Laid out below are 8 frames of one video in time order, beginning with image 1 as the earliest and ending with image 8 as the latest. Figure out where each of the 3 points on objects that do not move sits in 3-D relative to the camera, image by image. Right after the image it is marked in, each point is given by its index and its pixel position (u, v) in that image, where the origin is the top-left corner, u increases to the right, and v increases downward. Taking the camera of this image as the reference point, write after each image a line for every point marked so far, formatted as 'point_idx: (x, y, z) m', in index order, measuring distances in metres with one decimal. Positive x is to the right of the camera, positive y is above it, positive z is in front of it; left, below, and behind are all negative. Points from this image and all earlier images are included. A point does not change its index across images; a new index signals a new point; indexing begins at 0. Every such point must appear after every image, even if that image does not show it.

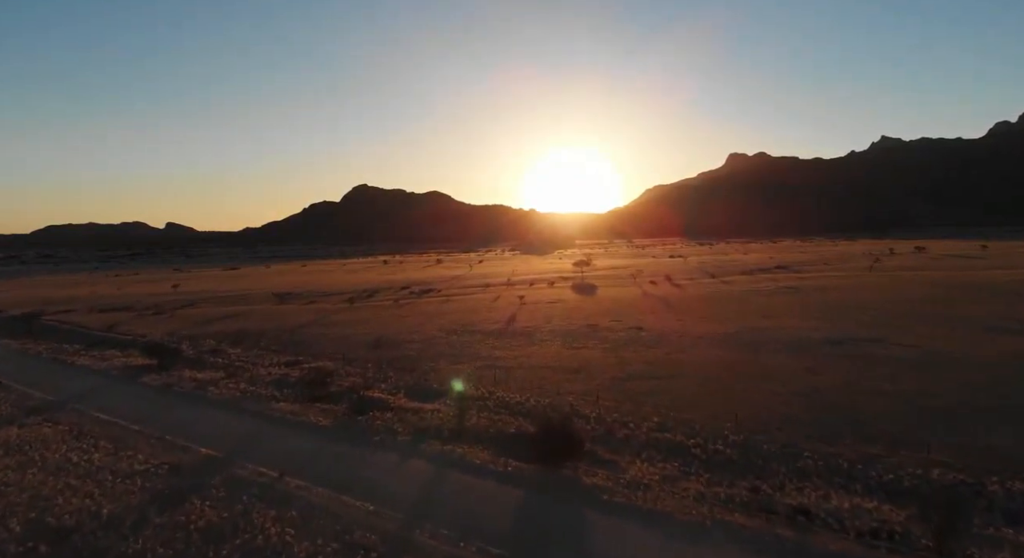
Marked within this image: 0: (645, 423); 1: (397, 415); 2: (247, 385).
0: (+3.1, -3.4, +13.3) m
1: (-2.9, -3.5, +14.4) m
2: (-8.5, -3.4, +18.0) m
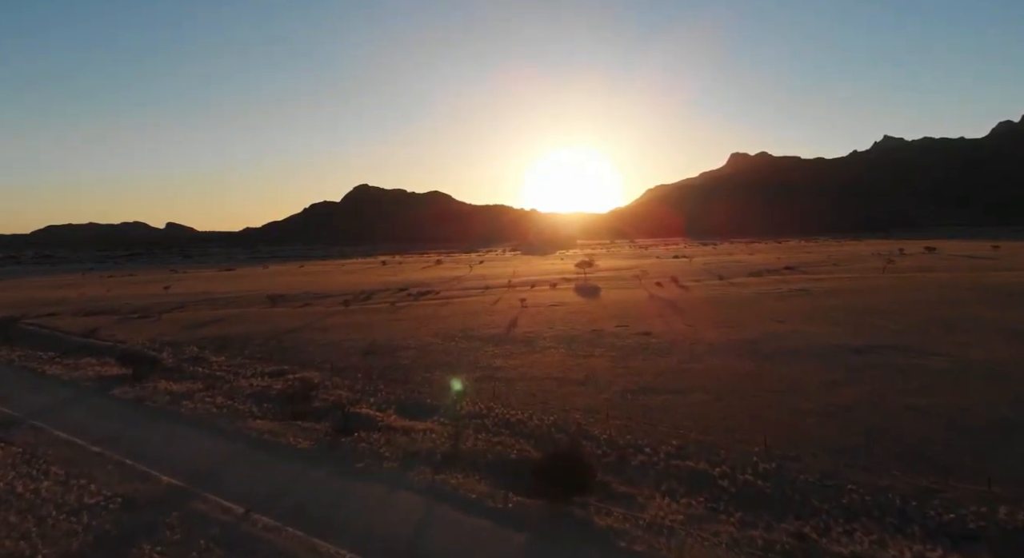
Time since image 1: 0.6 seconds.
0: (+3.2, -3.5, +11.9) m
1: (-2.9, -3.6, +13.0) m
2: (-8.4, -3.5, +16.5) m
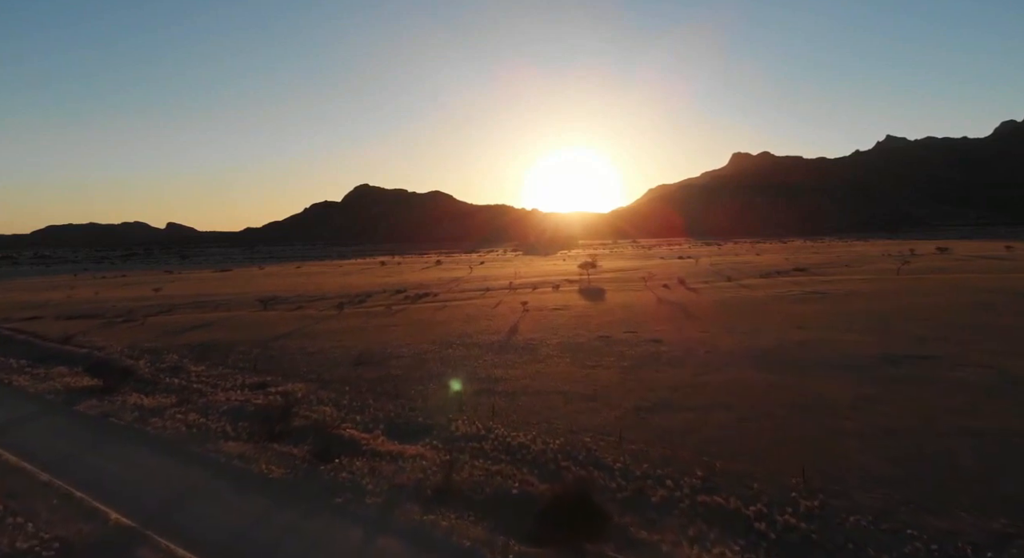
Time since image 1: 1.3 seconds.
0: (+3.2, -3.7, +10.4) m
1: (-2.9, -3.8, +11.5) m
2: (-8.4, -3.7, +15.0) m
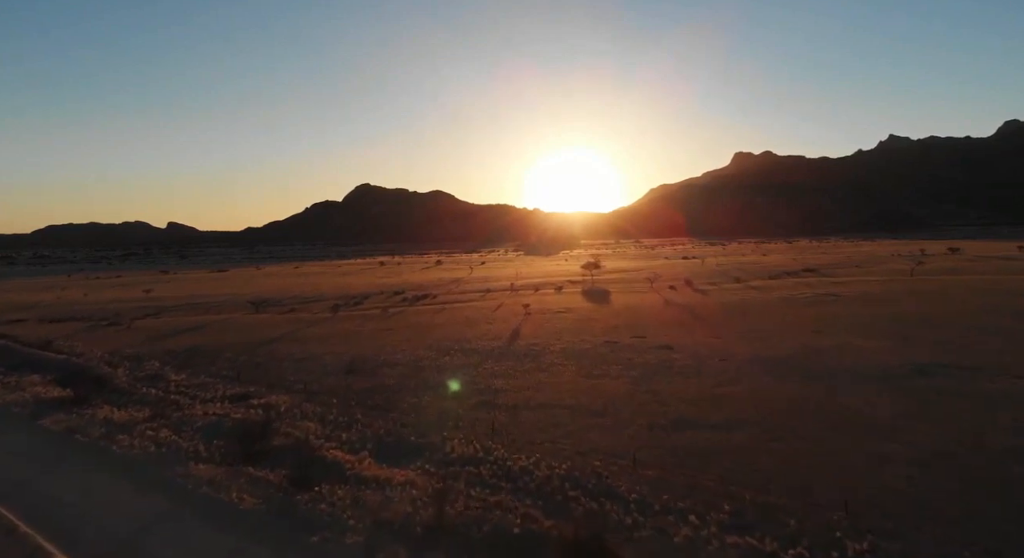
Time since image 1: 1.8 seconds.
0: (+3.2, -3.8, +9.1) m
1: (-2.9, -3.9, +10.2) m
2: (-8.4, -3.8, +13.8) m
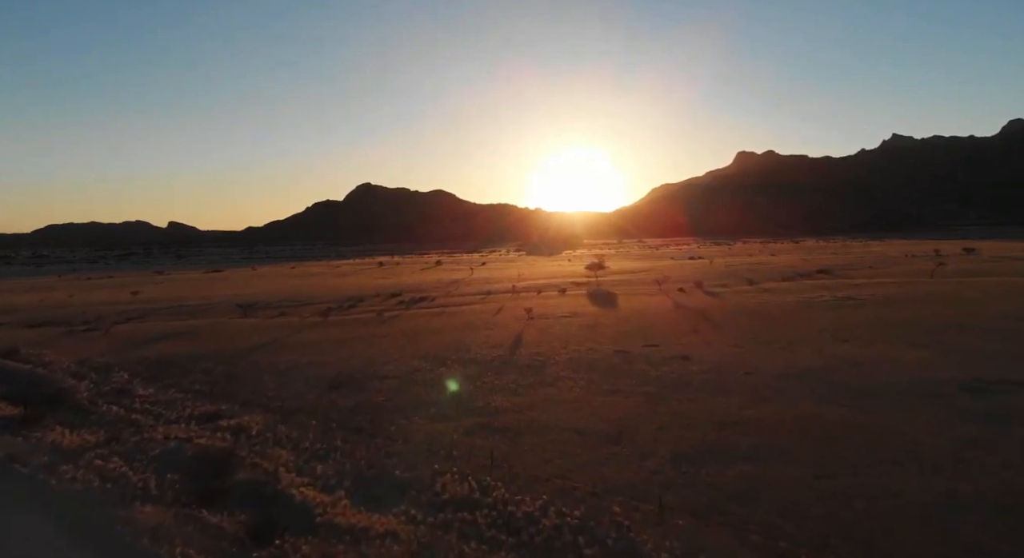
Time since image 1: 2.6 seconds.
0: (+3.2, -3.9, +7.2) m
1: (-2.8, -4.0, +8.4) m
2: (-8.3, -3.9, +12.0) m
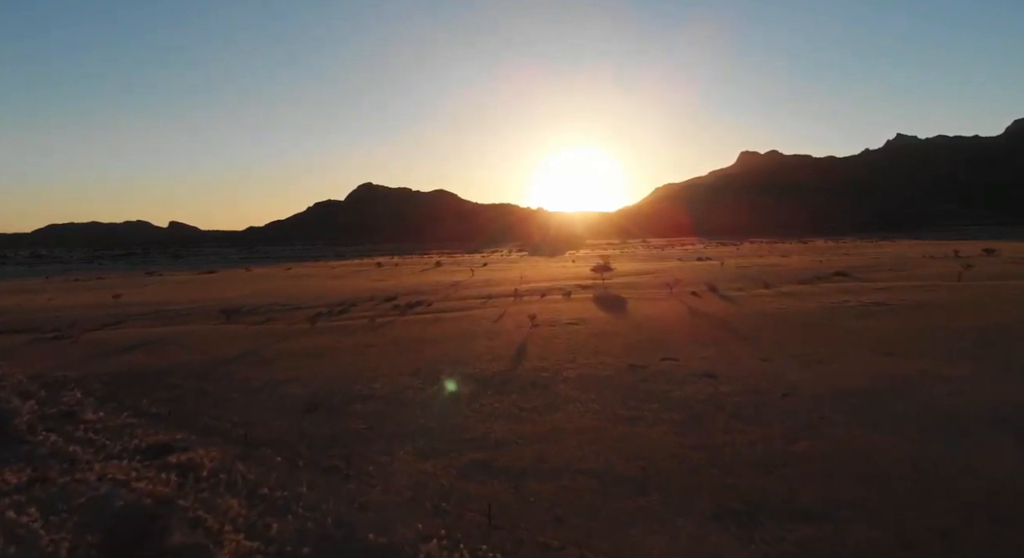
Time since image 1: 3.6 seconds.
0: (+3.3, -4.1, +5.0) m
1: (-2.8, -4.2, +6.2) m
2: (-8.3, -4.1, +9.8) m
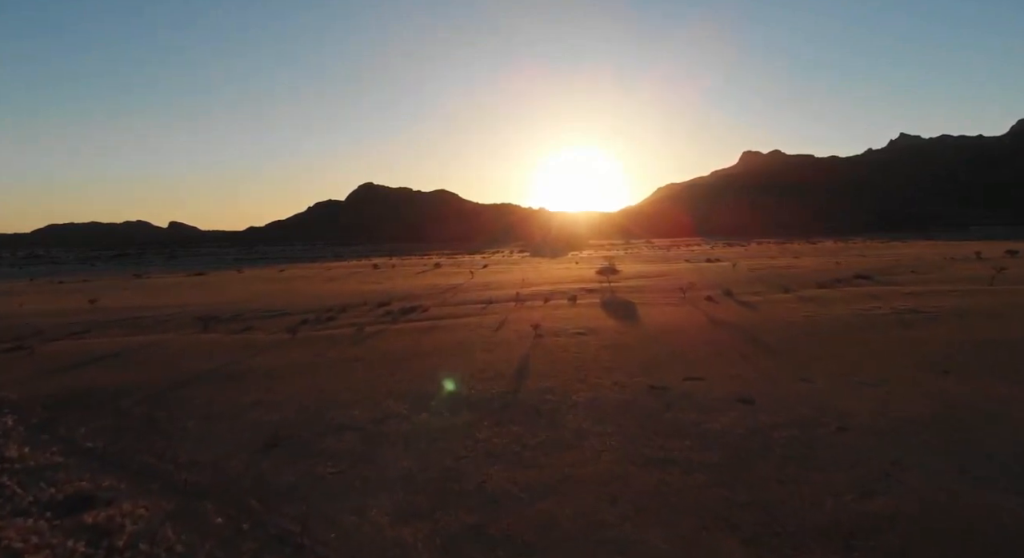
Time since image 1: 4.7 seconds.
0: (+3.3, -4.3, +2.6) m
1: (-2.8, -4.4, +3.8) m
2: (-8.2, -4.3, +7.4) m
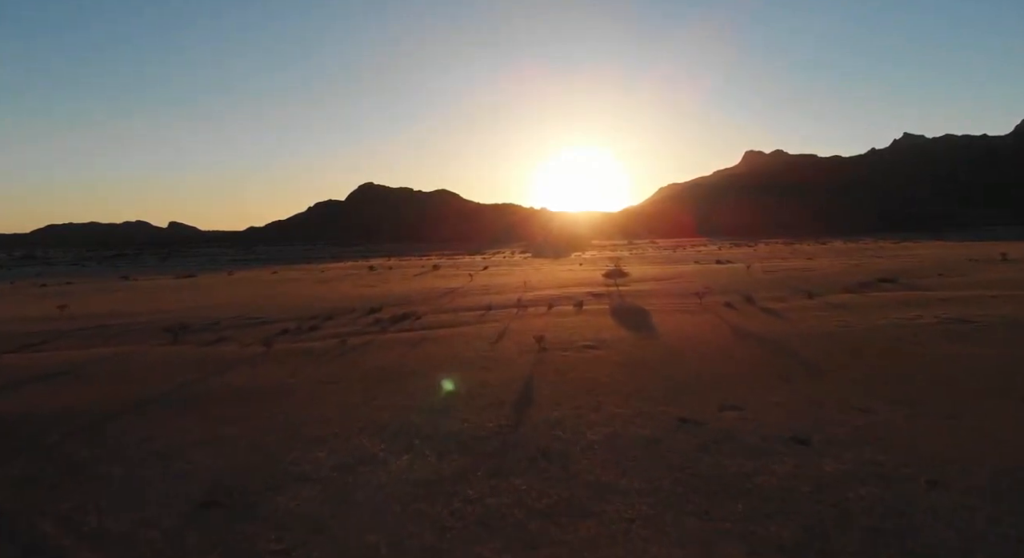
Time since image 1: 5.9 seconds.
0: (+3.3, -4.6, -0.1) m
1: (-2.8, -4.7, +1.1) m
2: (-8.2, -4.6, +4.7) m
